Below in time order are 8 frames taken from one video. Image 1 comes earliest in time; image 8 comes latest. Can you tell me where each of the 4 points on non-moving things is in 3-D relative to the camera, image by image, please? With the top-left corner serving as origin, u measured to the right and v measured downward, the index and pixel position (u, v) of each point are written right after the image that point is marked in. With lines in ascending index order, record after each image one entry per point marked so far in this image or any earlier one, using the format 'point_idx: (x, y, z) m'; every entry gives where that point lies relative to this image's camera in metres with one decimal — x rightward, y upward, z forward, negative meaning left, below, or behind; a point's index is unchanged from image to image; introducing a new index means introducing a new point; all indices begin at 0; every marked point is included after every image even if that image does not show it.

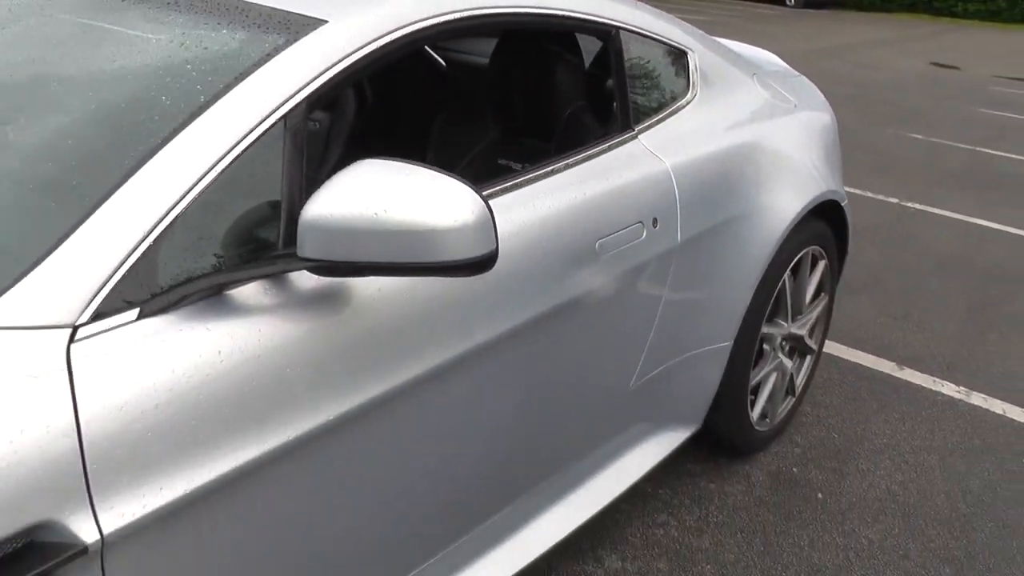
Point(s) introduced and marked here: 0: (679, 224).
0: (+0.4, +0.1, +2.3) m
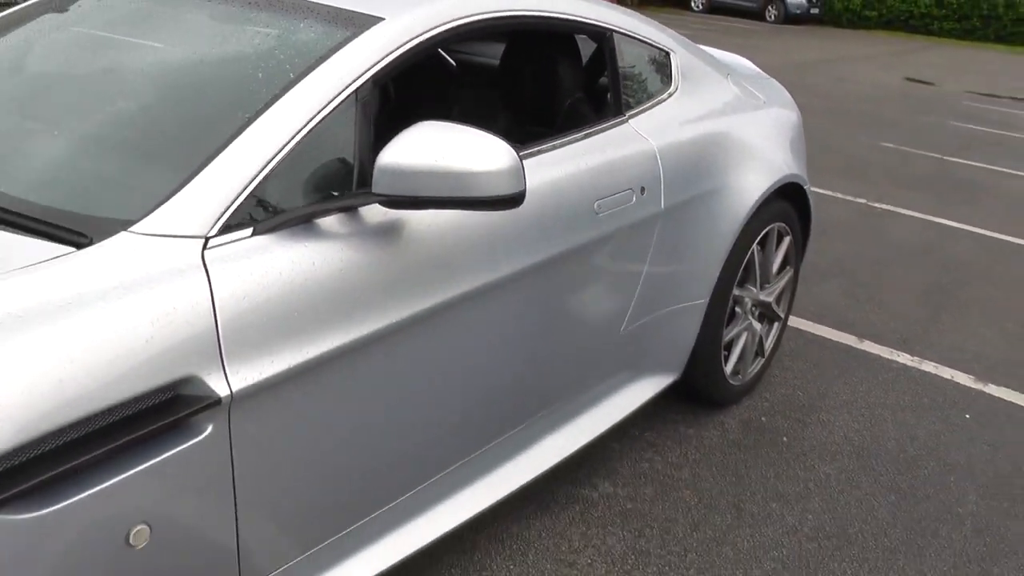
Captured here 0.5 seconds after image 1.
0: (+0.4, +0.2, +2.6) m
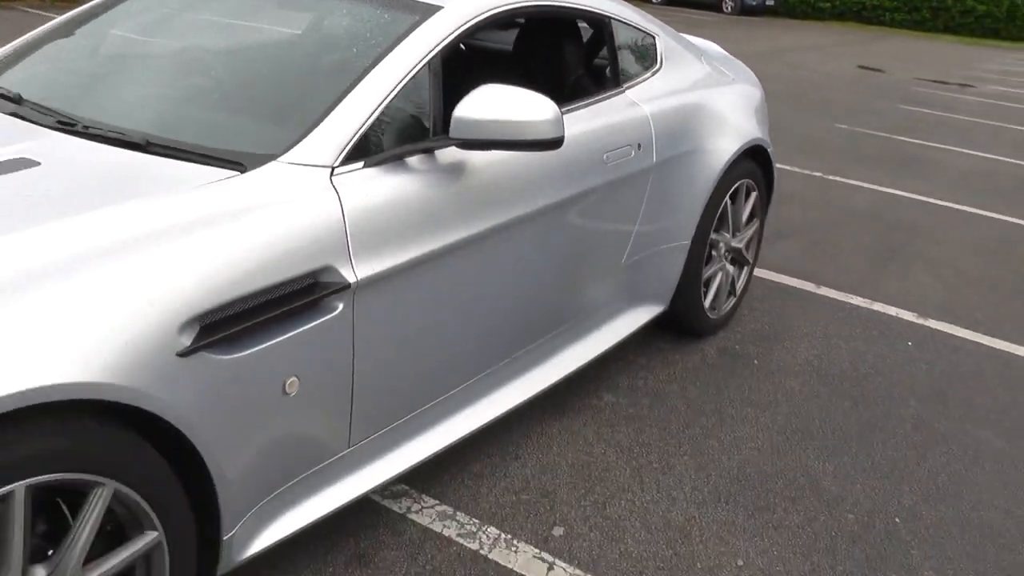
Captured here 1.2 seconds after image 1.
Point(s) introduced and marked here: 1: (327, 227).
0: (+0.5, +0.4, +3.1) m
1: (-0.3, +0.1, +1.9) m
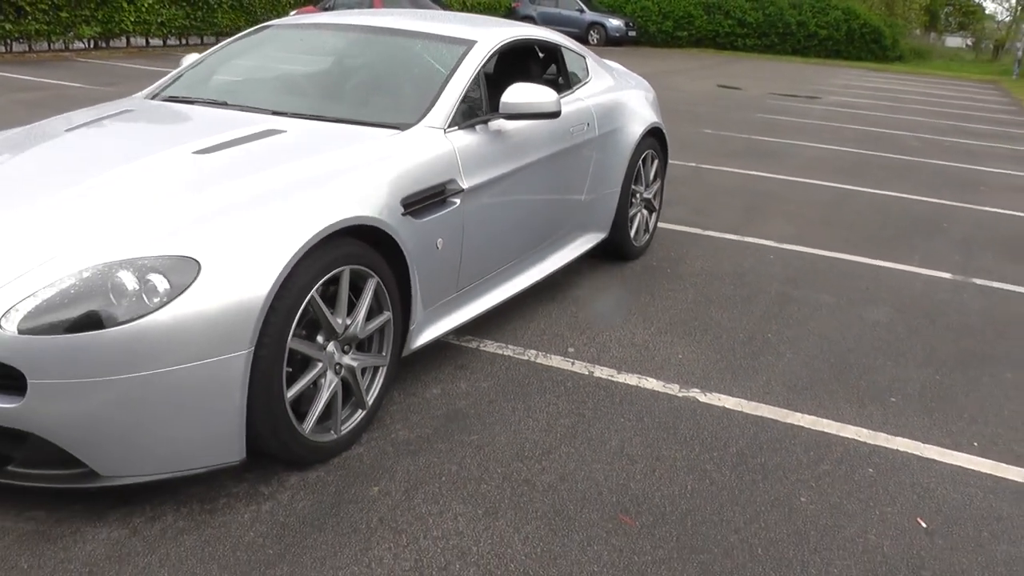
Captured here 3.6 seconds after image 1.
0: (+0.4, +0.8, +4.8) m
1: (-0.2, +0.4, +3.5) m
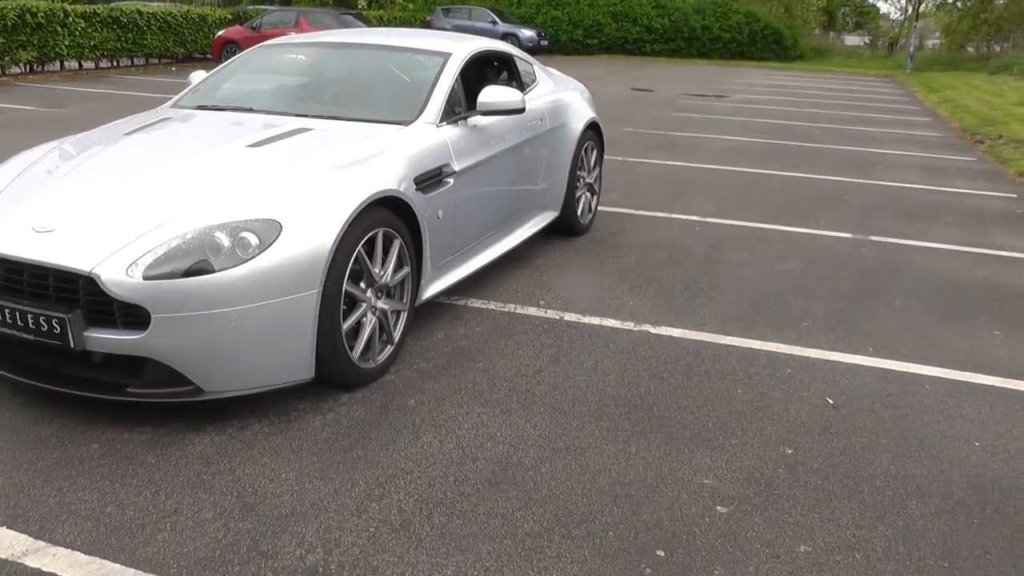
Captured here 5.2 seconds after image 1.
0: (+0.2, +0.9, +5.6) m
1: (-0.3, +0.6, +4.3) m
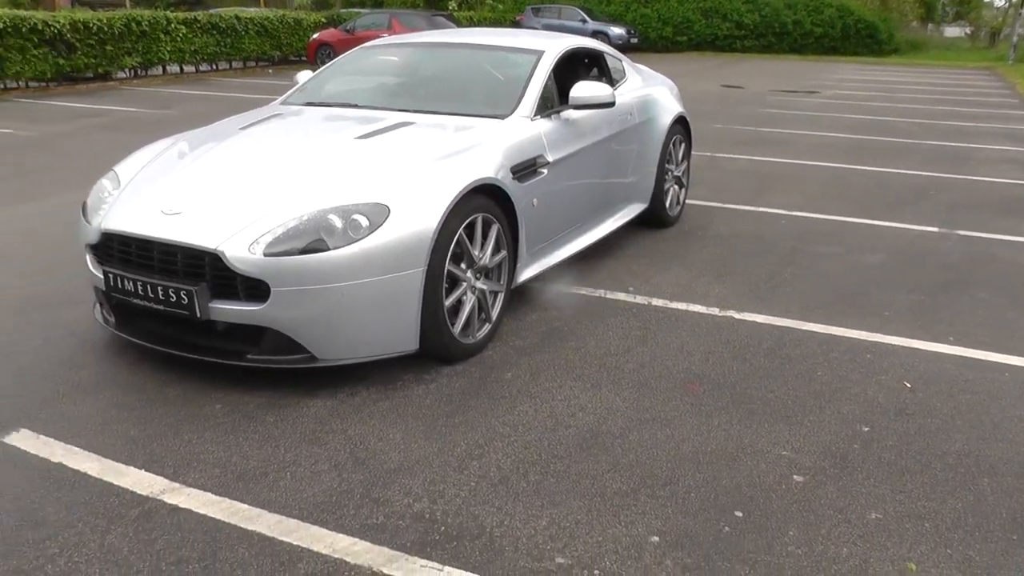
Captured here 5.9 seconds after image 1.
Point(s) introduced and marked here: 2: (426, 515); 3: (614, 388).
0: (+0.7, +1.0, +5.8) m
1: (+0.1, +0.7, +4.5) m
2: (-0.2, -0.7, +2.9) m
3: (+0.4, -0.4, +3.8) m
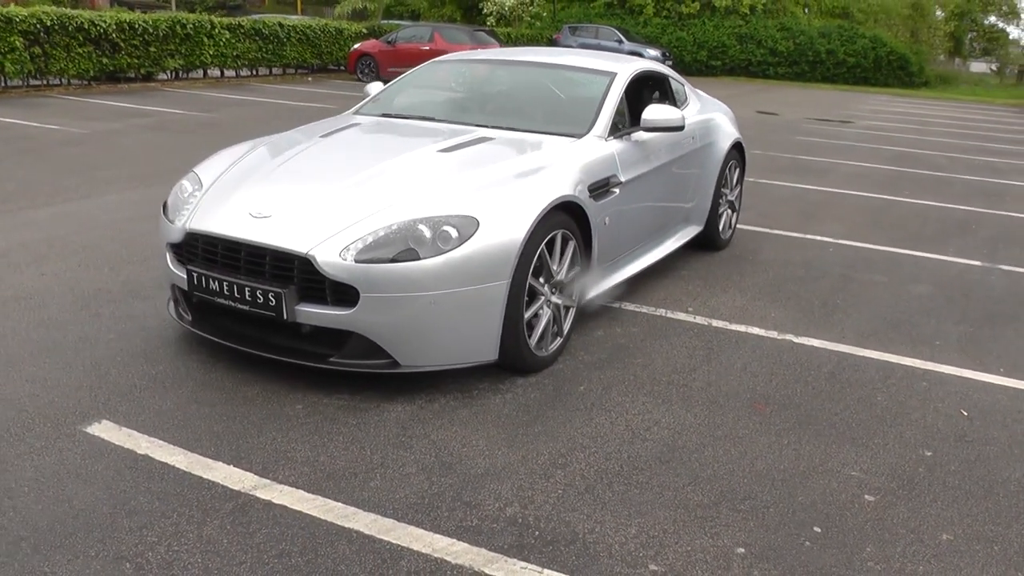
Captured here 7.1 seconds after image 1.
0: (+1.1, +0.9, +5.9) m
1: (+0.5, +0.6, +4.6) m
2: (0.0, -0.7, +2.9) m
3: (+0.7, -0.5, +3.9) m
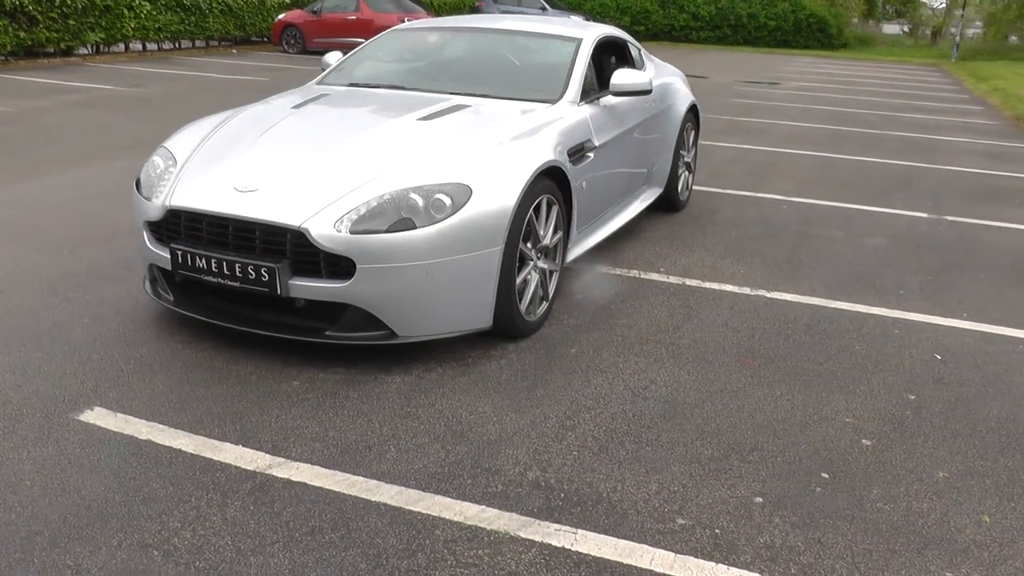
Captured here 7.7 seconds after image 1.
0: (+0.9, +1.1, +6.0) m
1: (+0.3, +0.8, +4.7) m
2: (+0.1, -0.6, +3.0) m
3: (+0.7, -0.3, +4.0) m
